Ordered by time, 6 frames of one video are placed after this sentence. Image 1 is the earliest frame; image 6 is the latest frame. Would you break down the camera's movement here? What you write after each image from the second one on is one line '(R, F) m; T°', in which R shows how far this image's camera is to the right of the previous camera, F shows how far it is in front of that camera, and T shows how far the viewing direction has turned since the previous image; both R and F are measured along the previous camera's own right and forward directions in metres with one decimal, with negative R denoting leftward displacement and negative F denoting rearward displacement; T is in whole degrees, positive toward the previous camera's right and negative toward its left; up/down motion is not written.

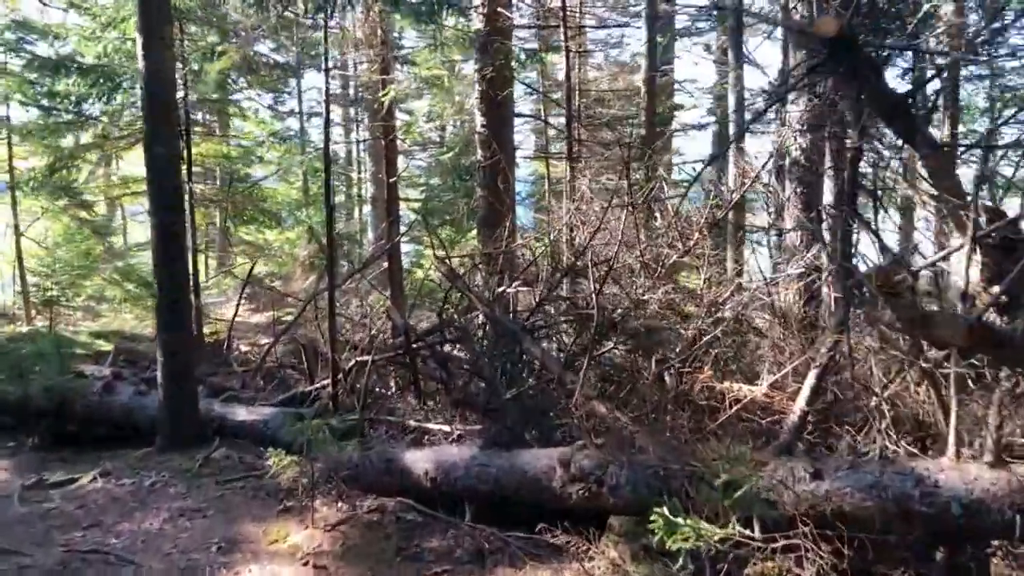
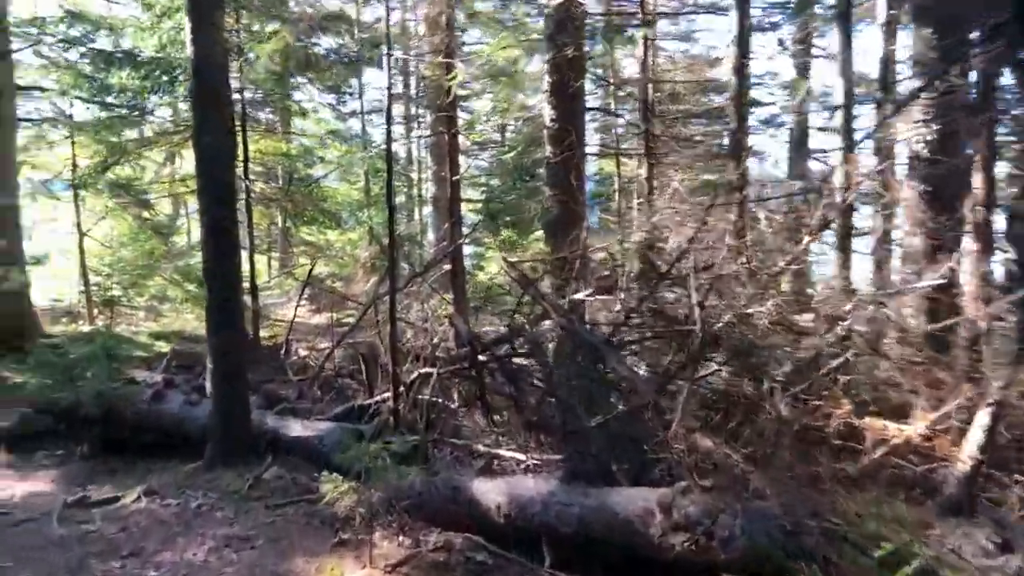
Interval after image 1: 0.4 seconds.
(-0.1, +0.6) m; -4°
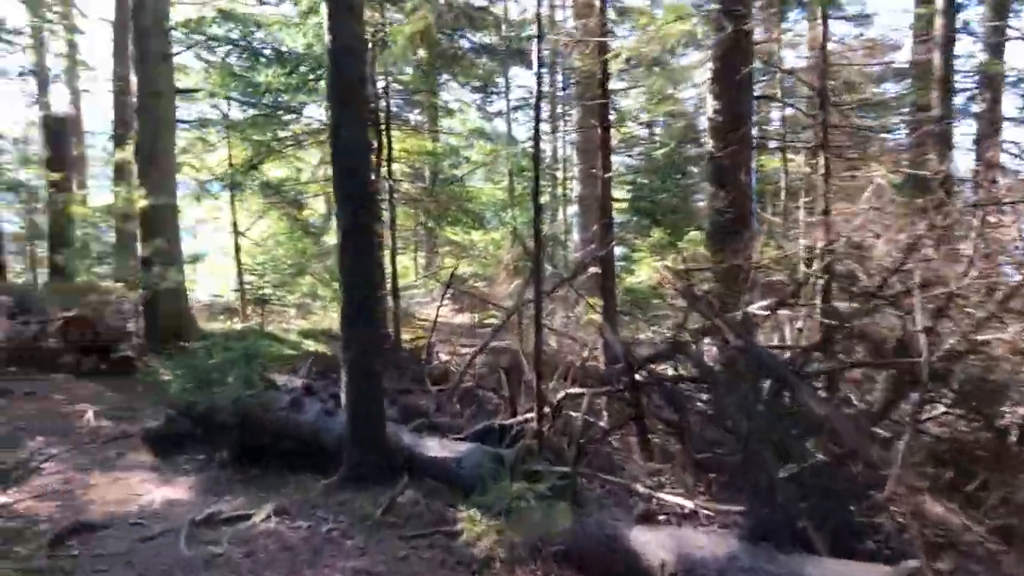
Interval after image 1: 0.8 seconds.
(-0.1, +0.6) m; -9°
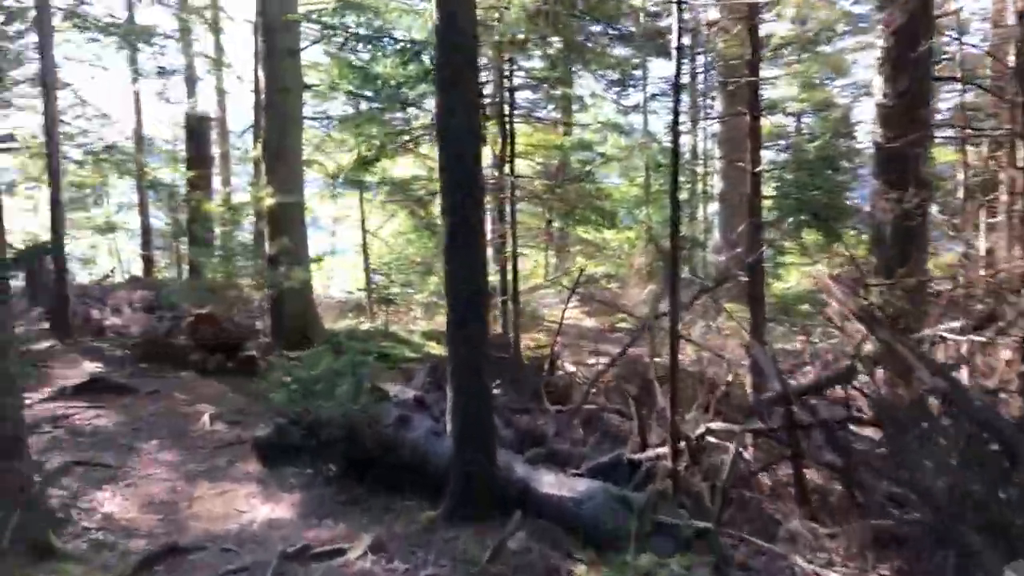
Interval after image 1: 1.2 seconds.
(0.0, +0.8) m; -9°
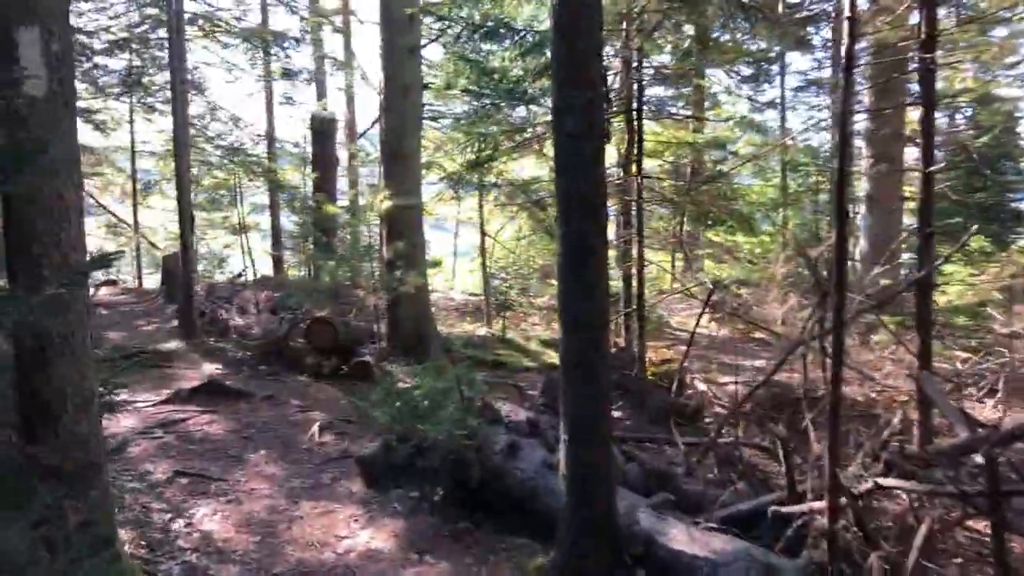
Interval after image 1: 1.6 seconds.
(0.0, +0.6) m; -8°
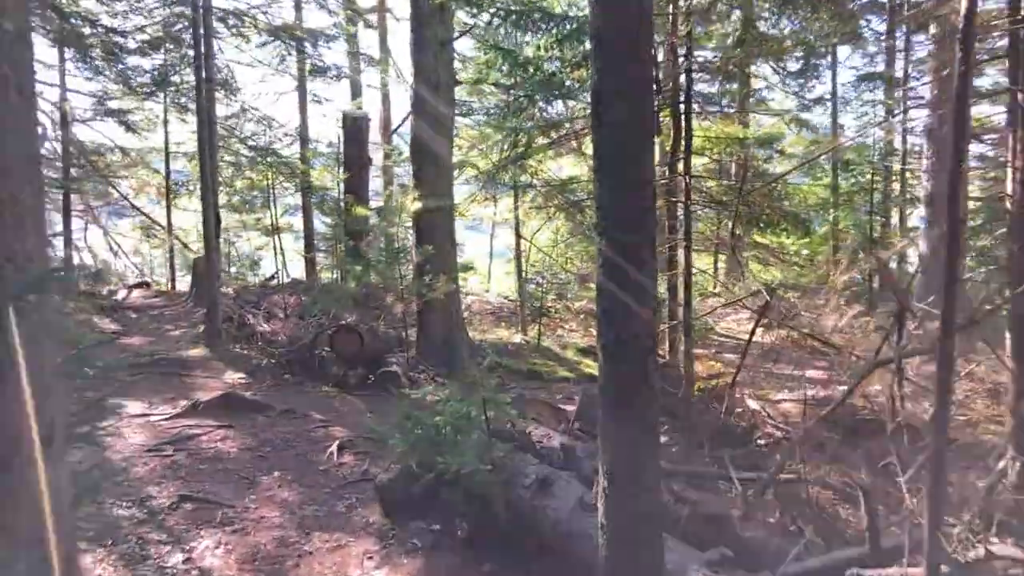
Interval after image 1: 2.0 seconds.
(0.0, +0.7) m; -3°
